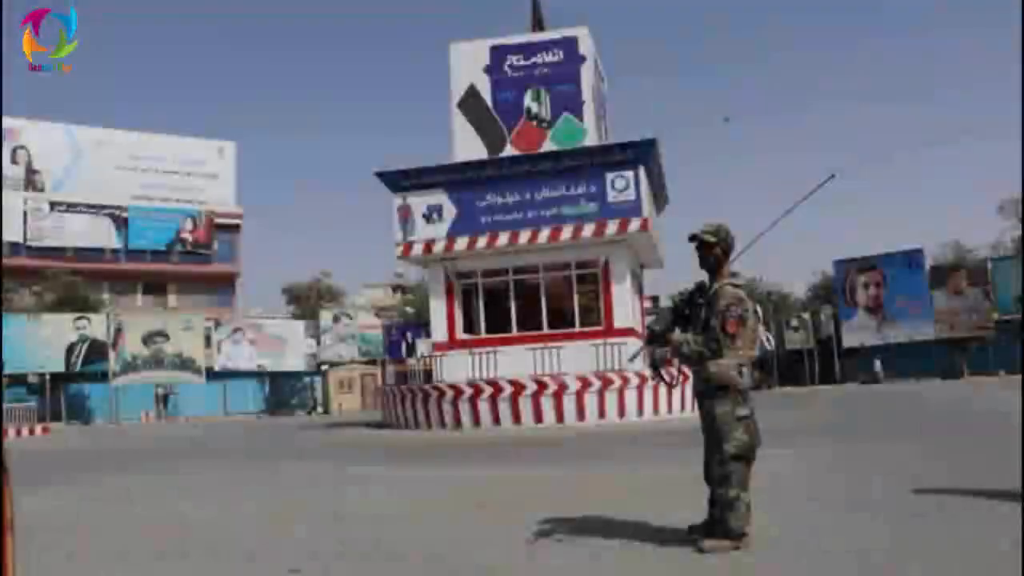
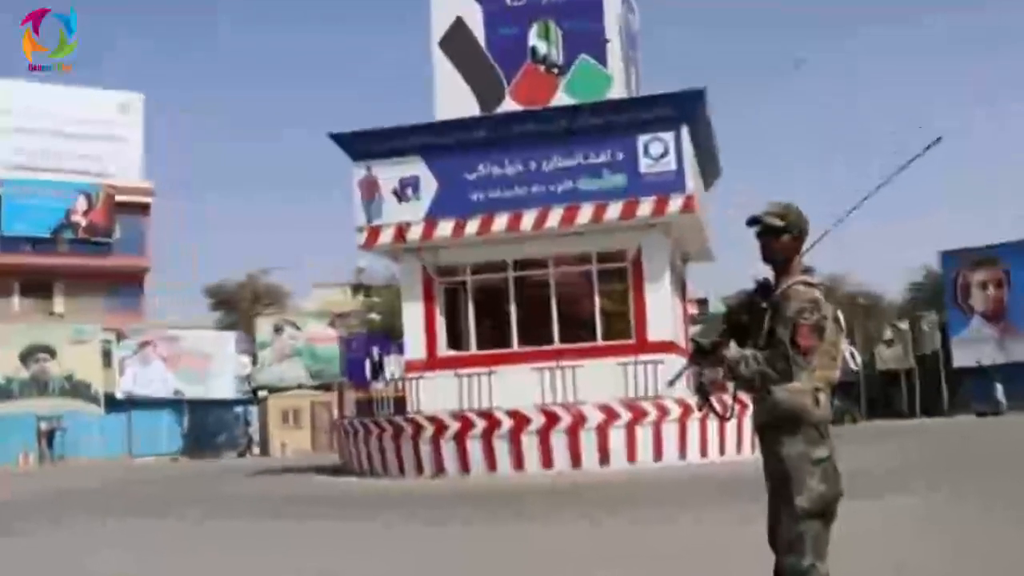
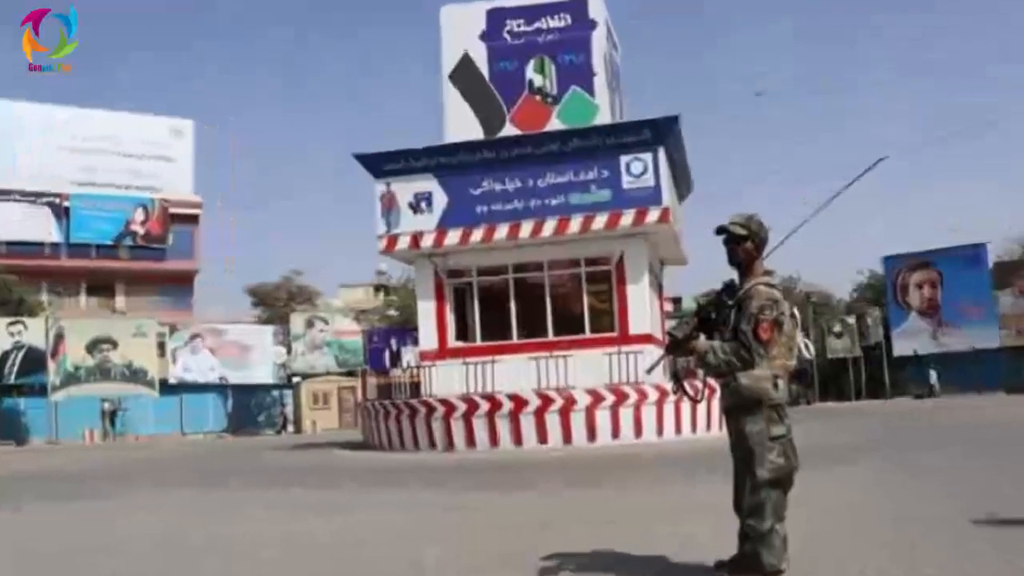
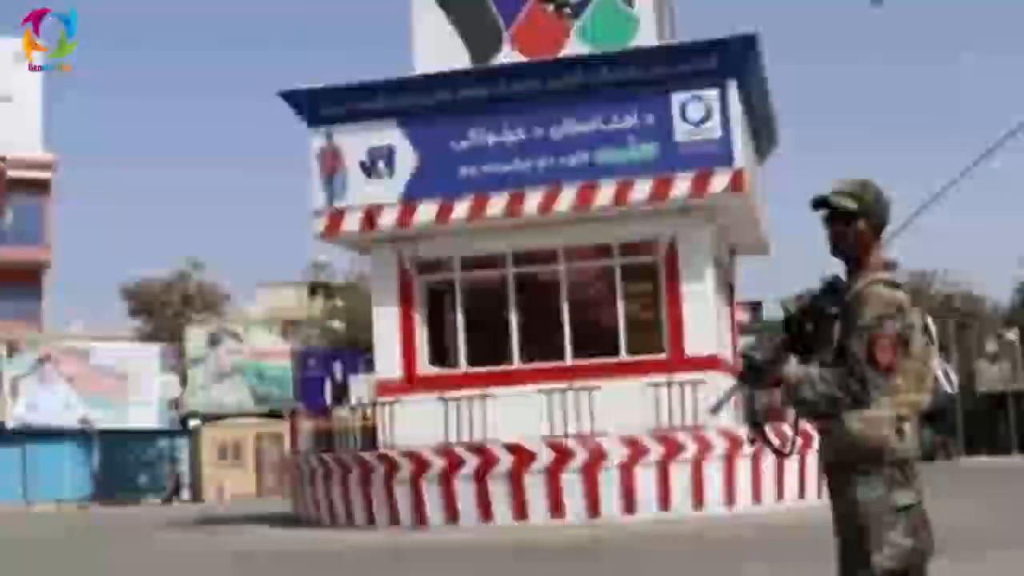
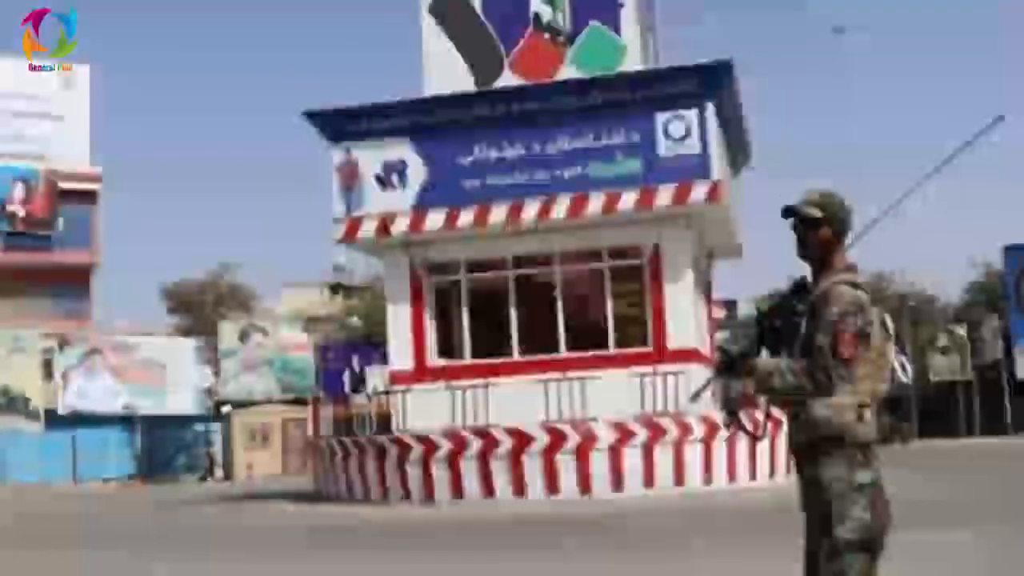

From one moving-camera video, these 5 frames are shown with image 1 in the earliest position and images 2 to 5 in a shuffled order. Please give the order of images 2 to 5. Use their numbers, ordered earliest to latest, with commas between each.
3, 2, 5, 4
